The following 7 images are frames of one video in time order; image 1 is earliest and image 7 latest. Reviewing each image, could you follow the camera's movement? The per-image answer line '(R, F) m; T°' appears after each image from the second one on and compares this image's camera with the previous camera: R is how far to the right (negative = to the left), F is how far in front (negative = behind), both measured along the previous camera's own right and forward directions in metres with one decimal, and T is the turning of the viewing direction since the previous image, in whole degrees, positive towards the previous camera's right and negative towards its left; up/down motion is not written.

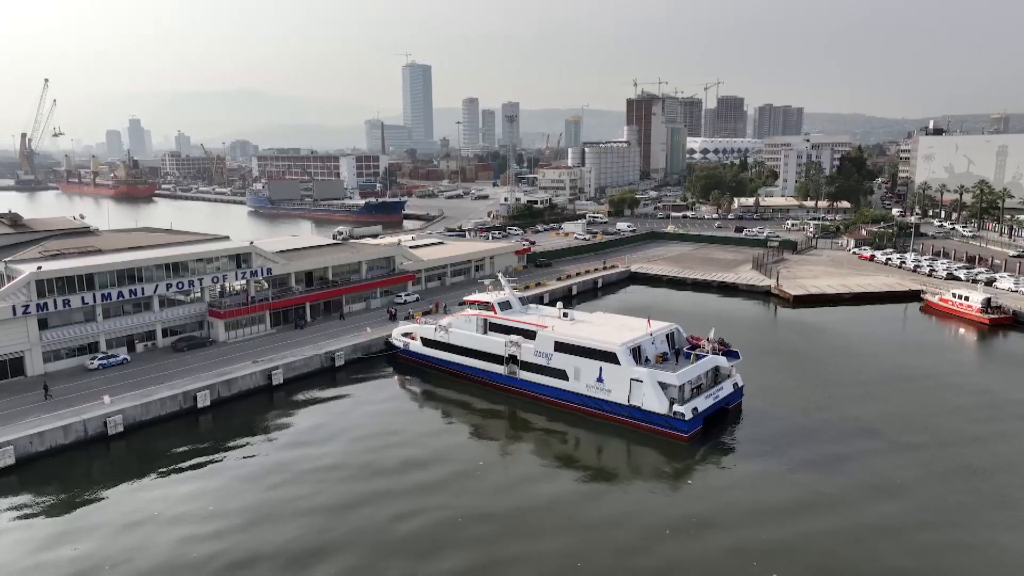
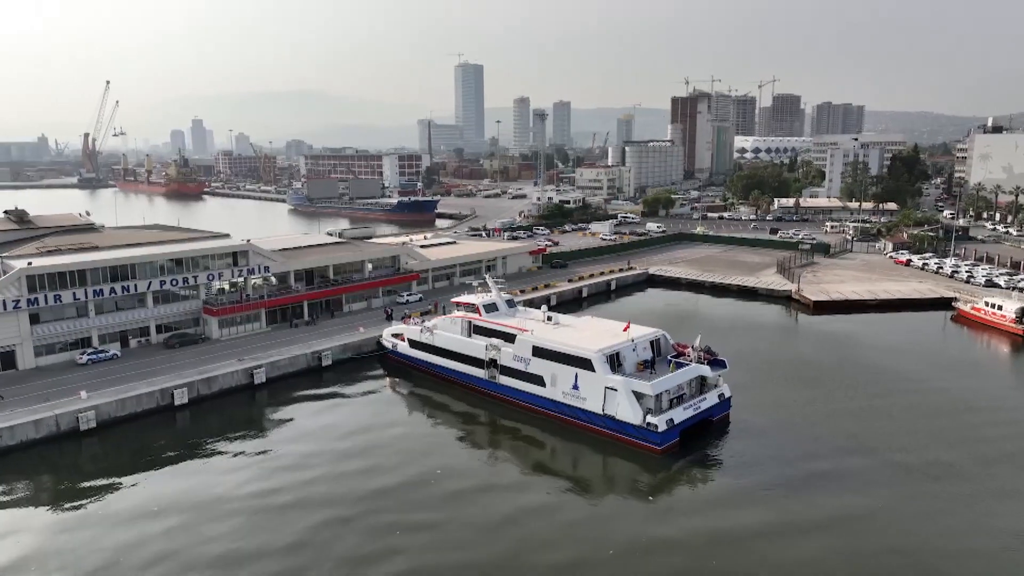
(+2.6, +0.9) m; -4°
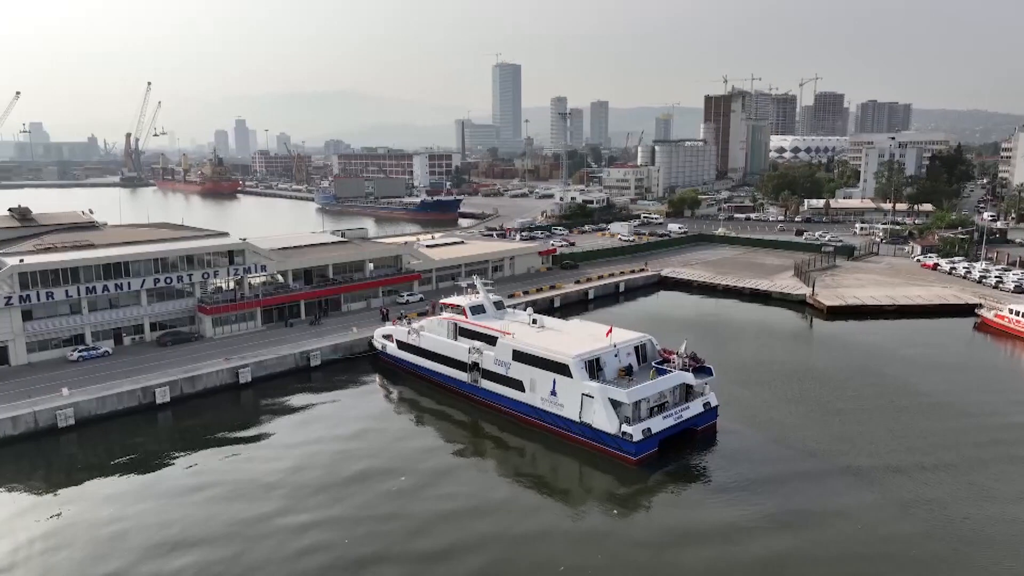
(+2.0, +0.7) m; -3°
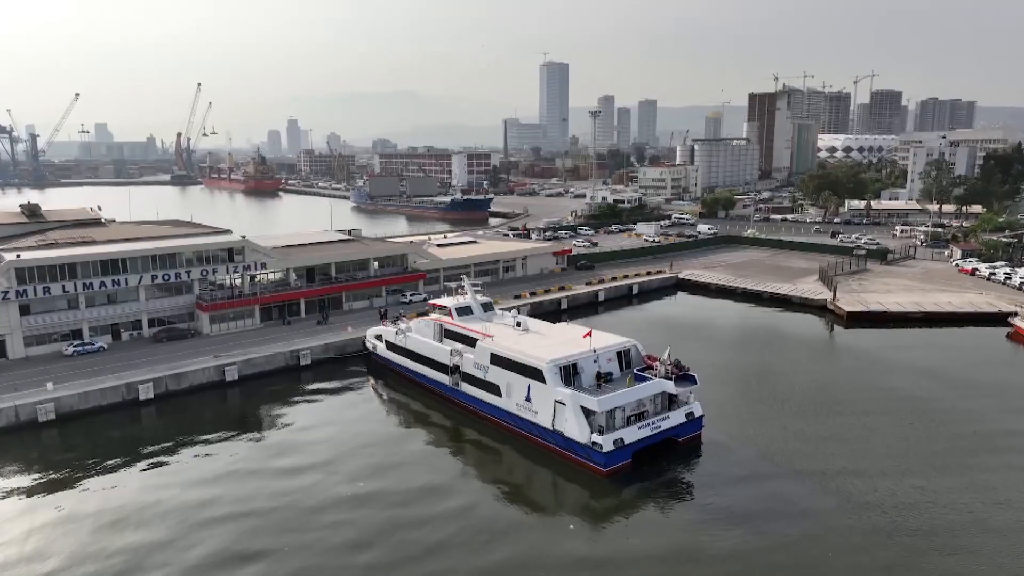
(+2.3, +0.8) m; -3°
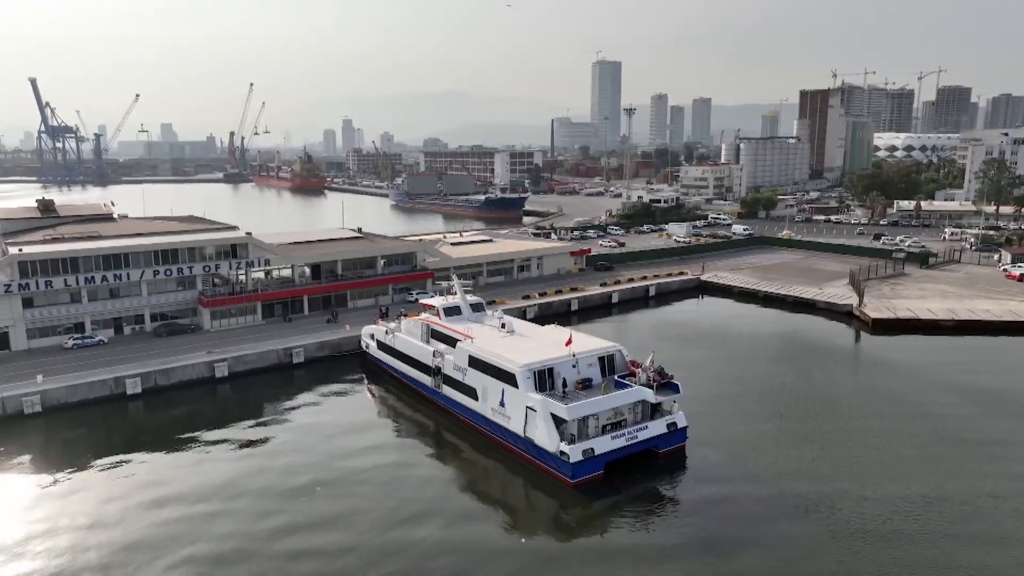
(+2.3, +0.9) m; -4°
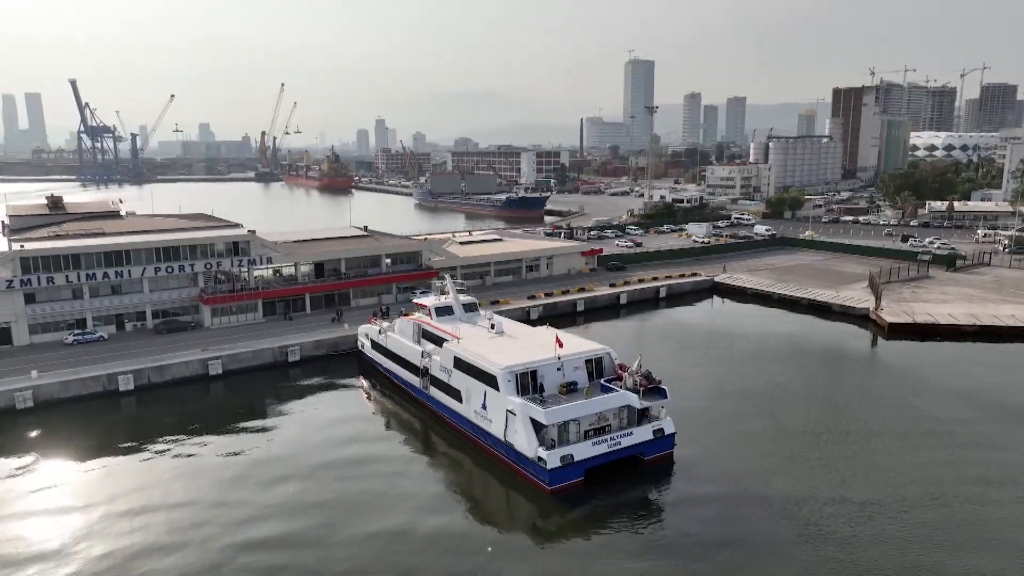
(+1.4, +0.6) m; -2°
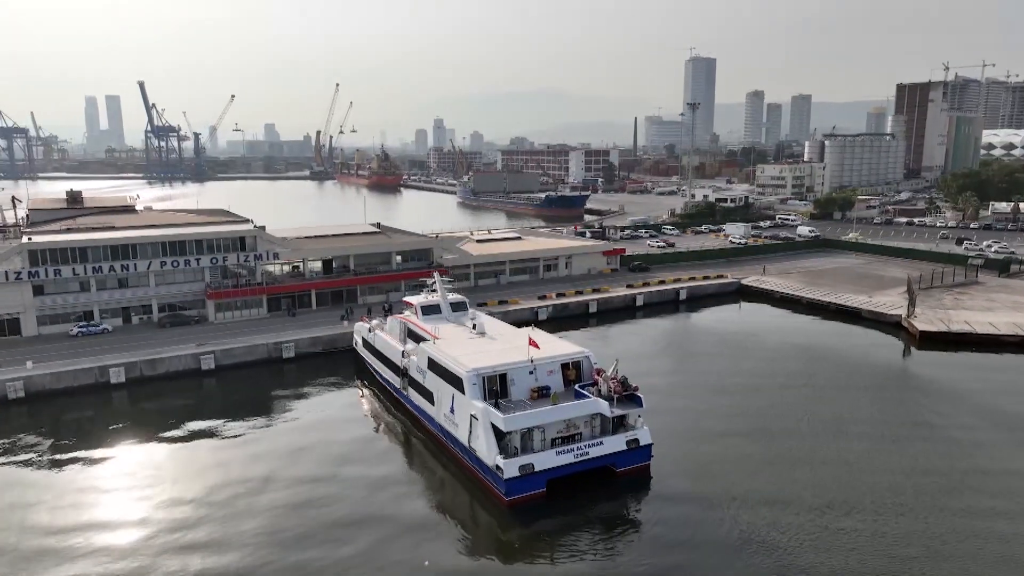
(+2.5, +1.0) m; -4°
